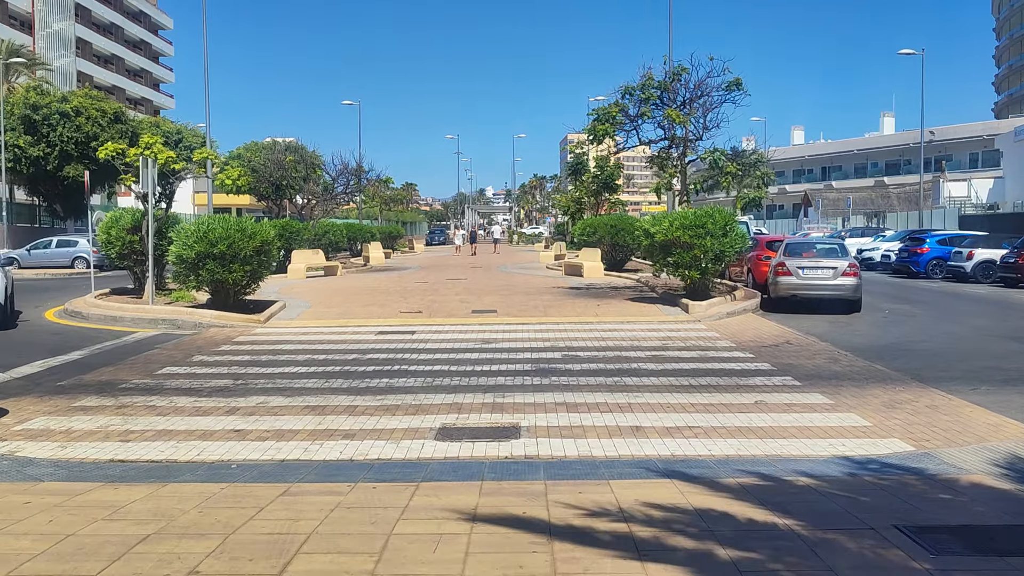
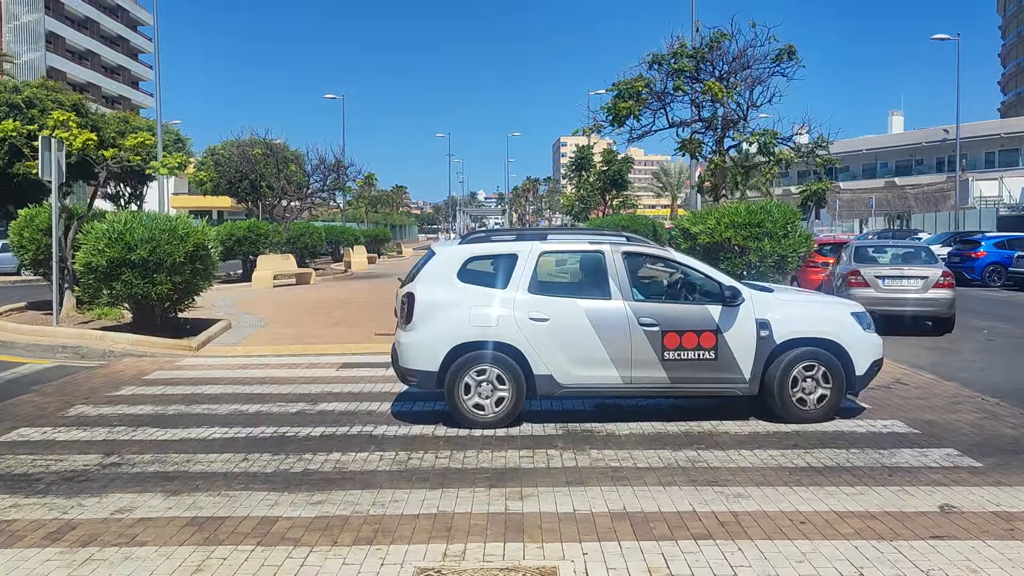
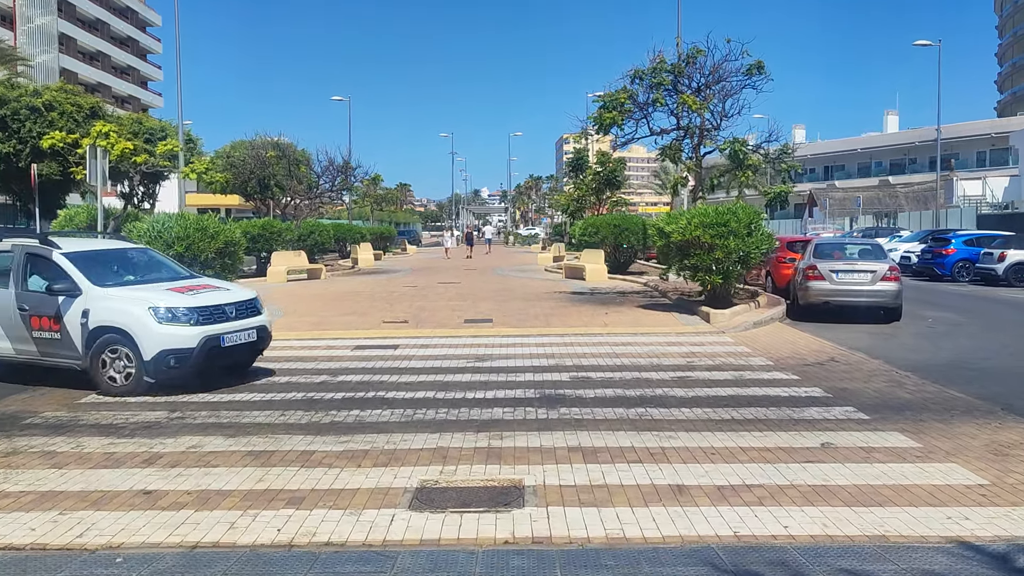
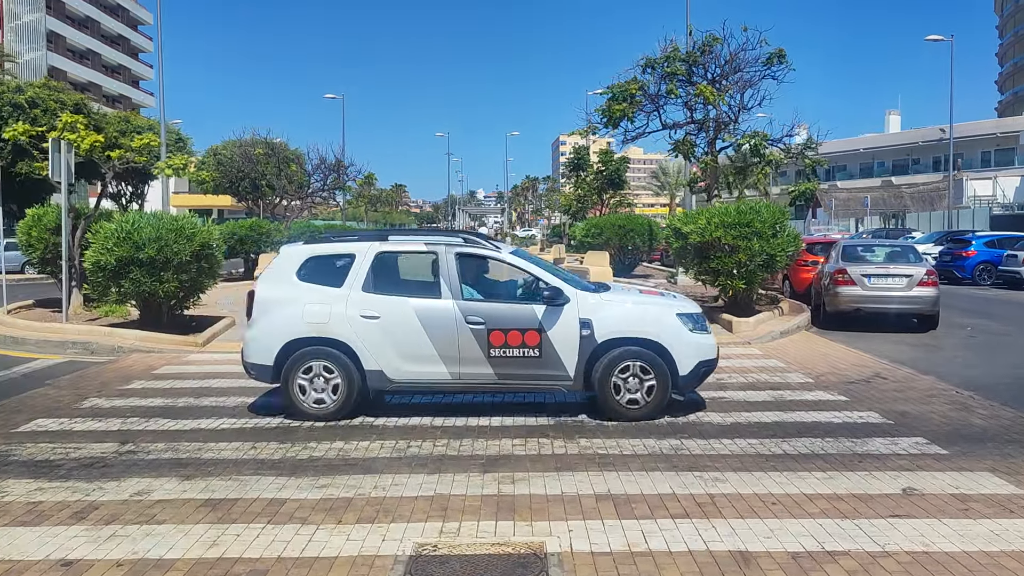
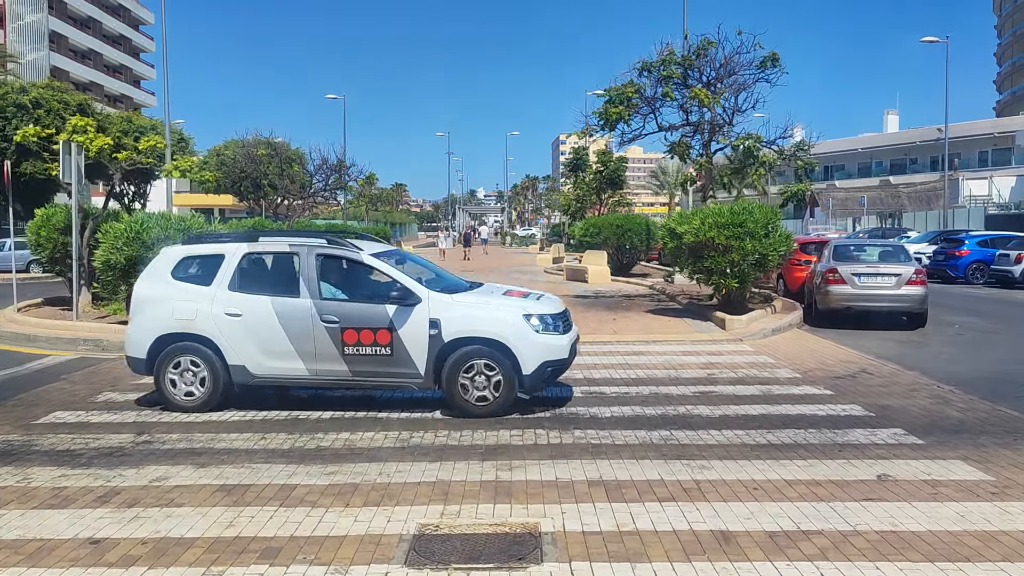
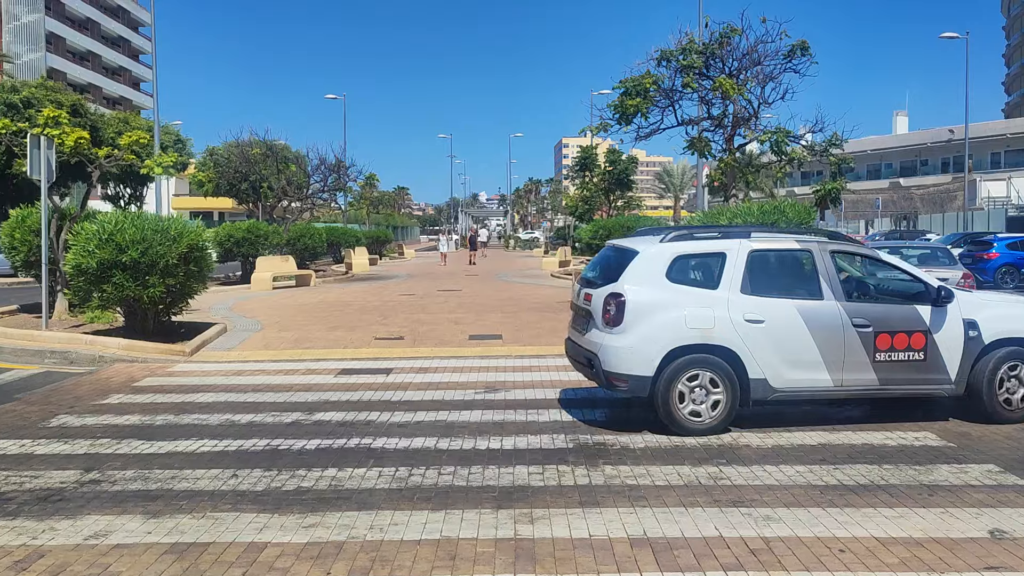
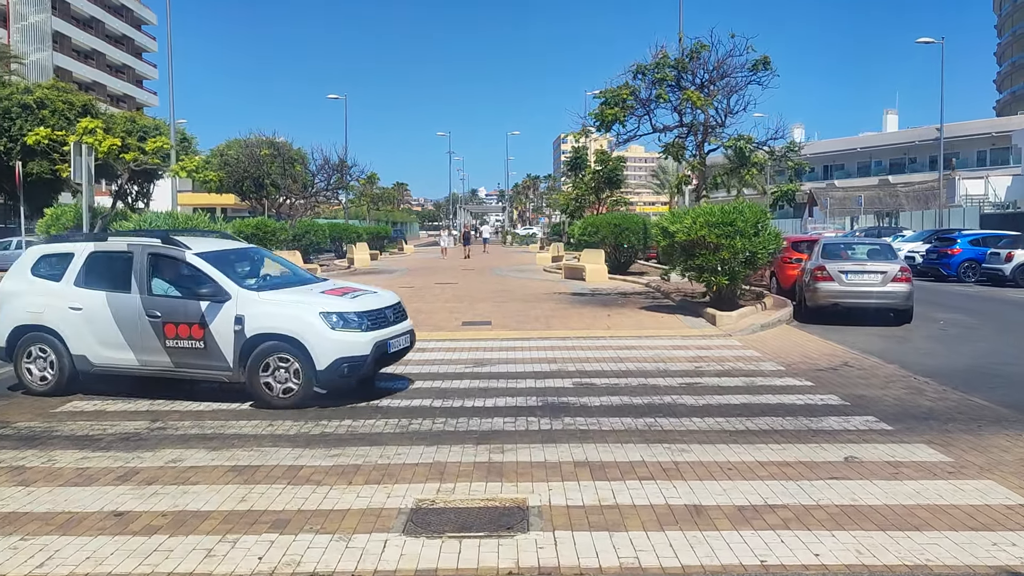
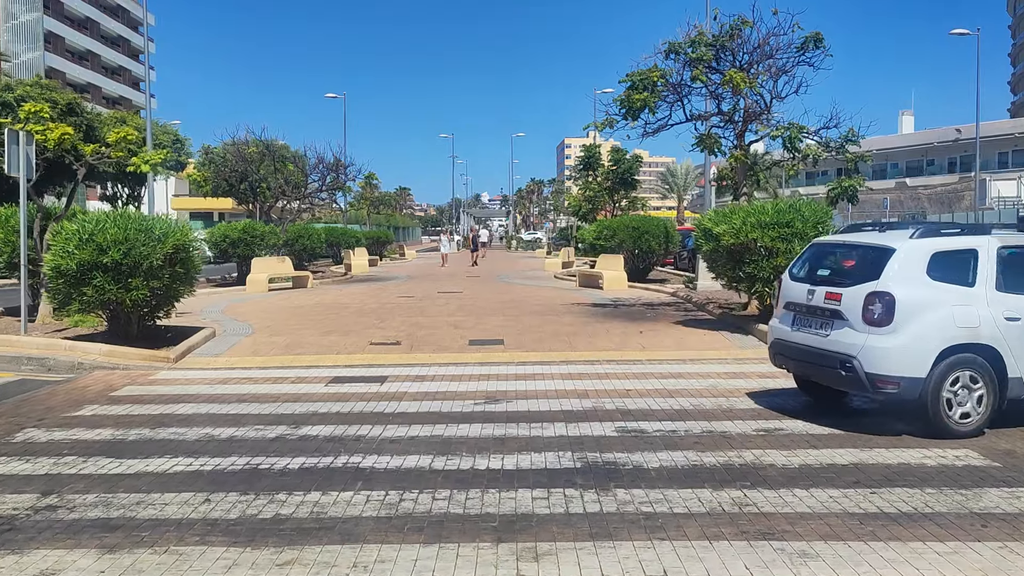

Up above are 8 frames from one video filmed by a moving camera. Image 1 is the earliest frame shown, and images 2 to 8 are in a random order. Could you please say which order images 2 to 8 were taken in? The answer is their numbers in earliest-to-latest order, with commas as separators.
3, 7, 5, 4, 2, 6, 8
